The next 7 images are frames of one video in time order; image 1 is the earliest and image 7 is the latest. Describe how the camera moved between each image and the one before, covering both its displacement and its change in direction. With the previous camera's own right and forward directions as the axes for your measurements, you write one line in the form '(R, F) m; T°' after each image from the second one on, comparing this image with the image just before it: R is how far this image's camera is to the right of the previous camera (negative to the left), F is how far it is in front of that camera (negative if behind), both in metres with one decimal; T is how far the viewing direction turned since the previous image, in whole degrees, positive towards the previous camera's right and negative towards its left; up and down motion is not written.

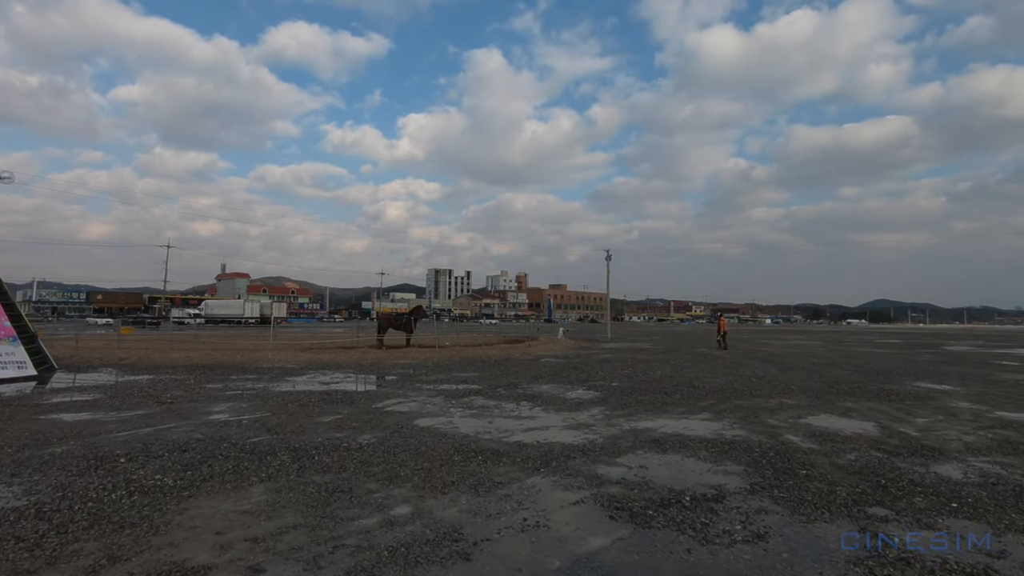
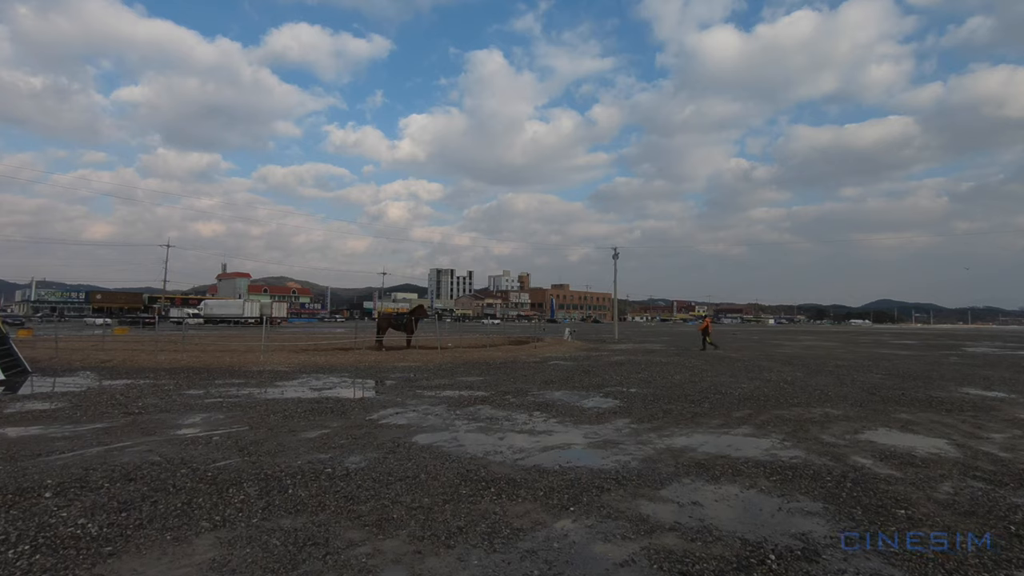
(-0.2, +1.2) m; 0°
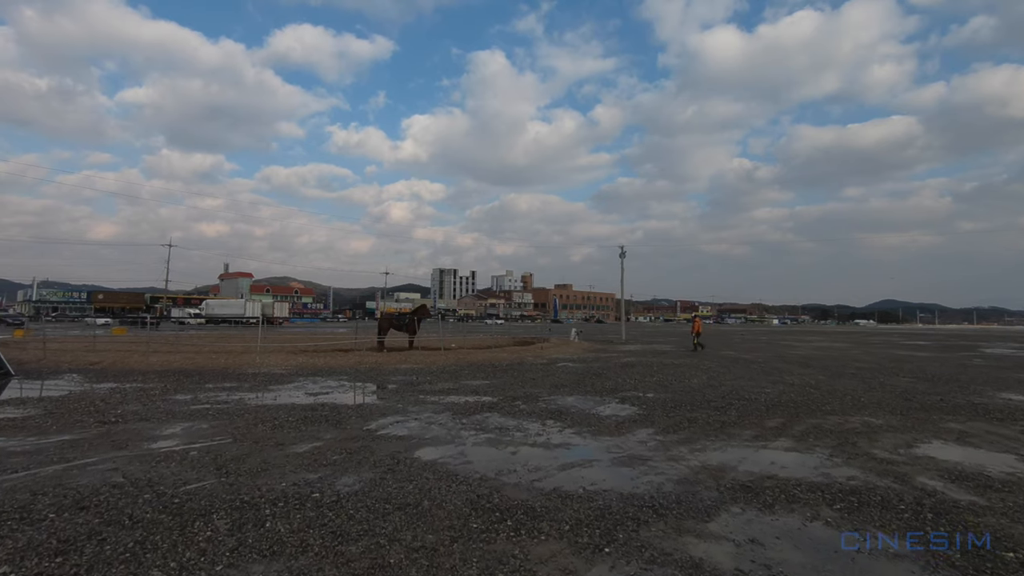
(-0.2, +0.9) m; 0°
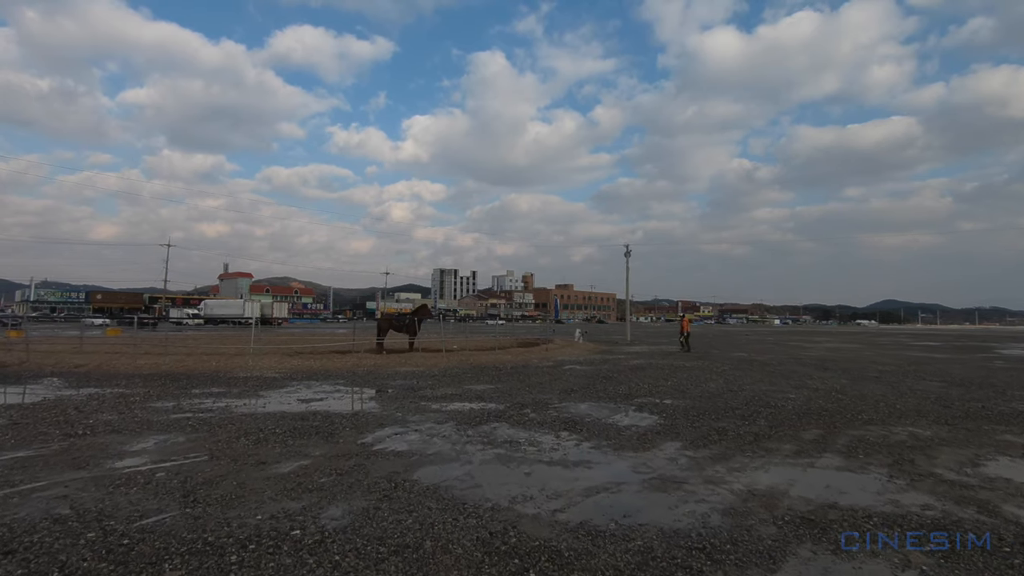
(-0.2, +0.9) m; 0°
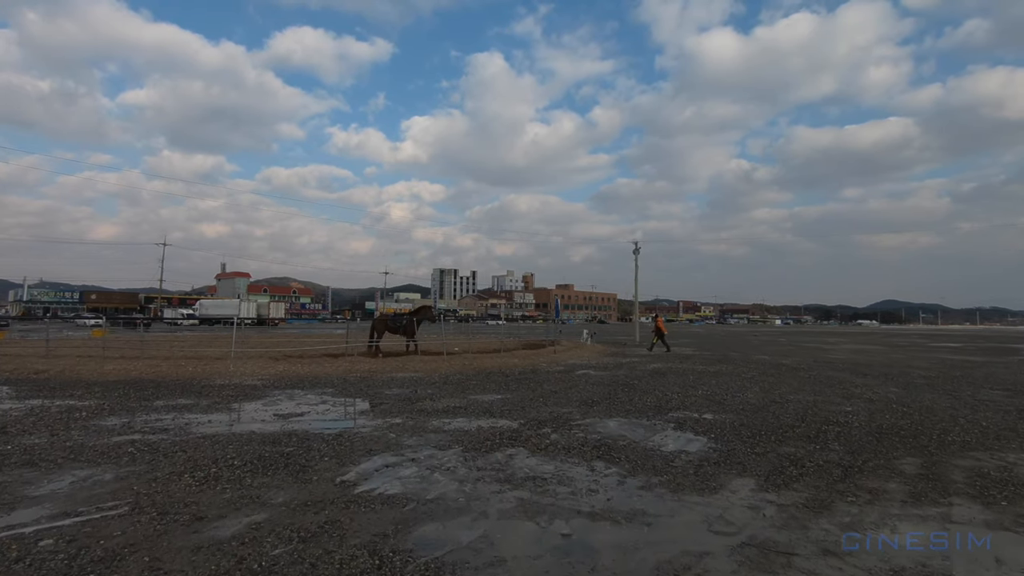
(-0.3, +1.7) m; 0°
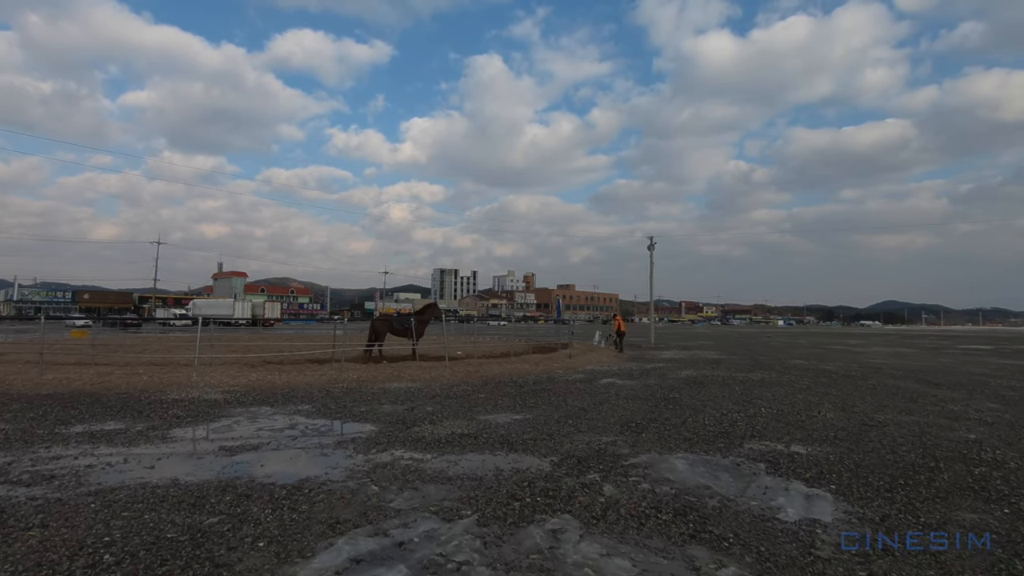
(-0.4, +2.5) m; 0°
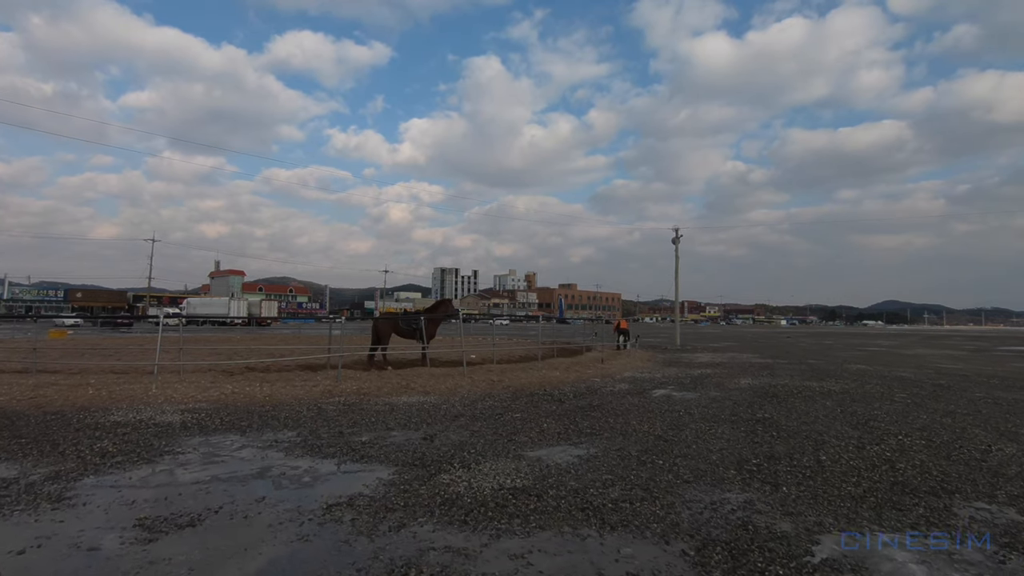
(-0.9, +2.8) m; 0°
